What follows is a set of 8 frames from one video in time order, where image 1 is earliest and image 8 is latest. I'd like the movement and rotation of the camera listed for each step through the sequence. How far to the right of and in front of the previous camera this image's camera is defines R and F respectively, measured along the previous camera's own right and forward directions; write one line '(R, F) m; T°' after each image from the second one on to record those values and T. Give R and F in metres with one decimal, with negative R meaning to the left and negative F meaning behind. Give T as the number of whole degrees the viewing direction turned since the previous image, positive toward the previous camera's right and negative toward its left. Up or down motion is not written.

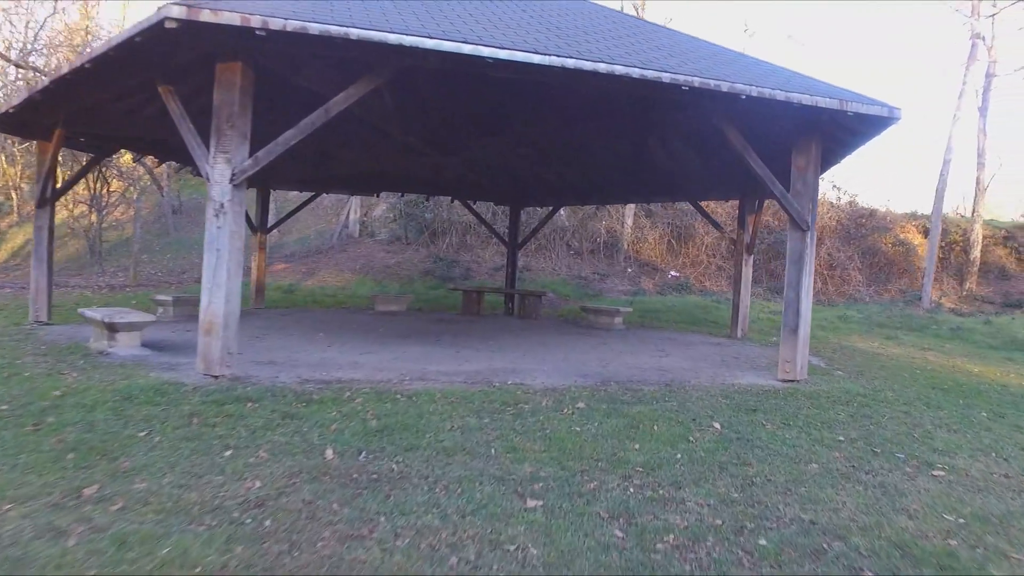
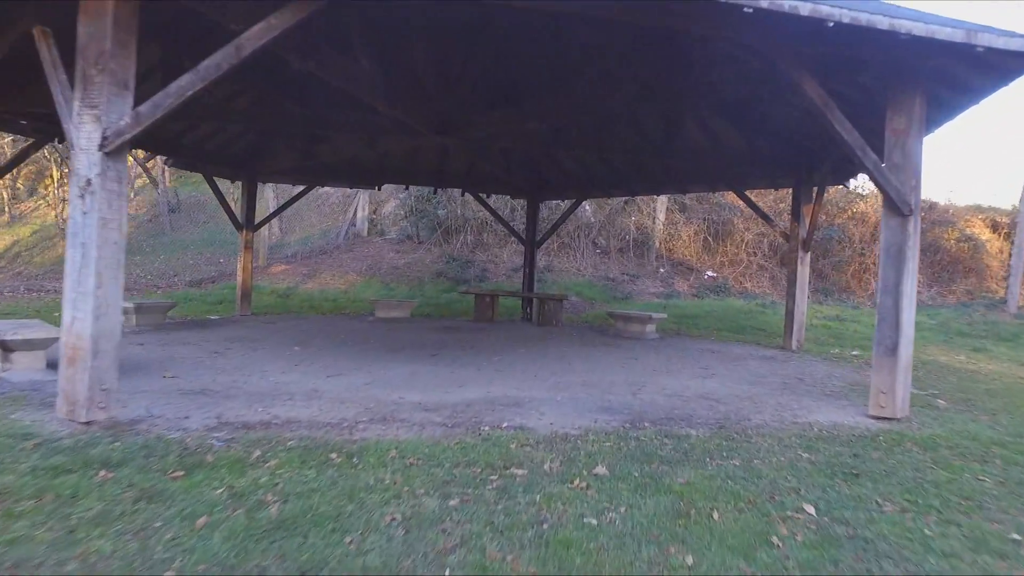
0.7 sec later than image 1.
(+0.2, +1.7) m; -2°
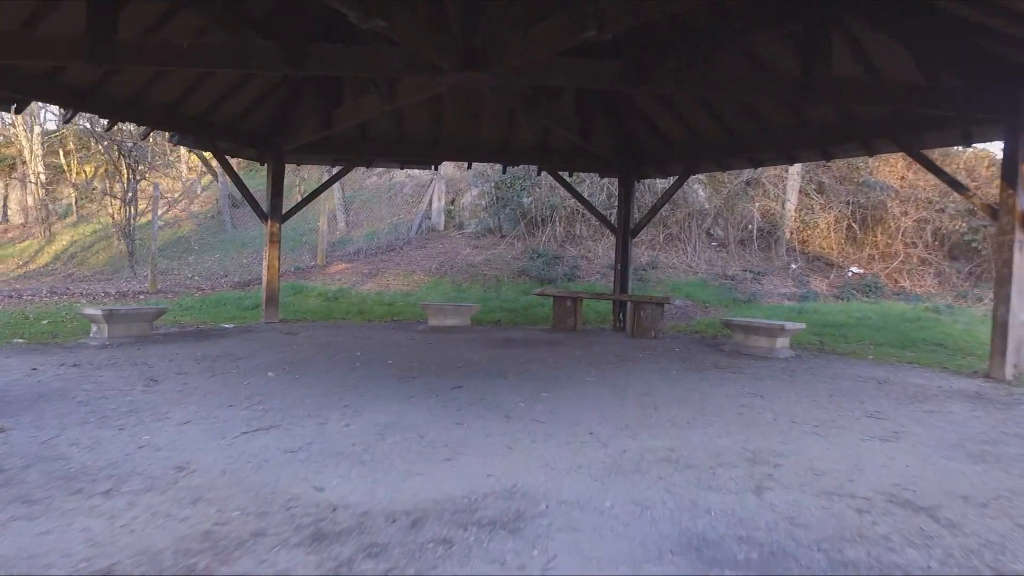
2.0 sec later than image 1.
(+0.4, +2.8) m; -8°
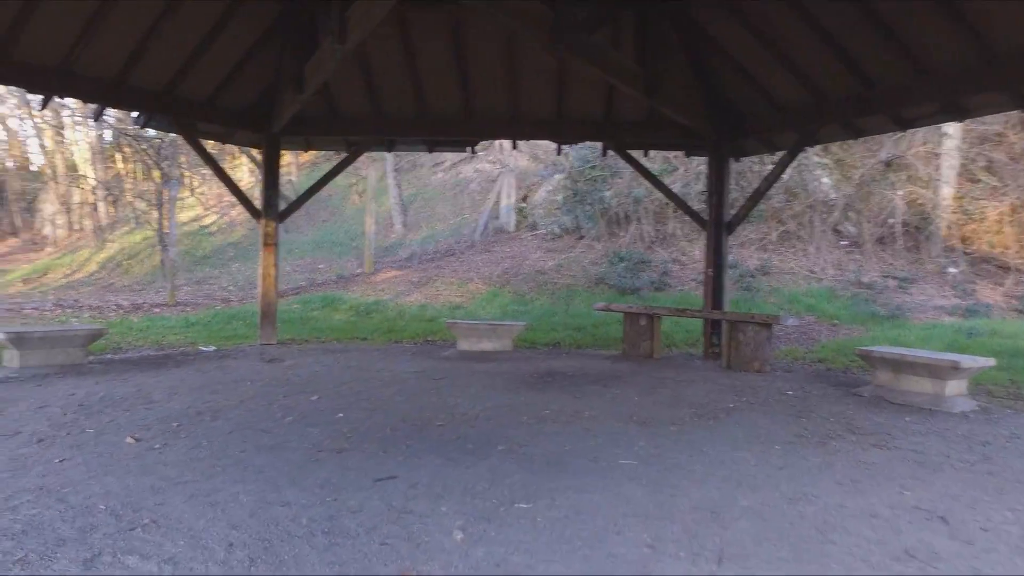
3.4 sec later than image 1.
(+0.6, +2.6) m; -8°
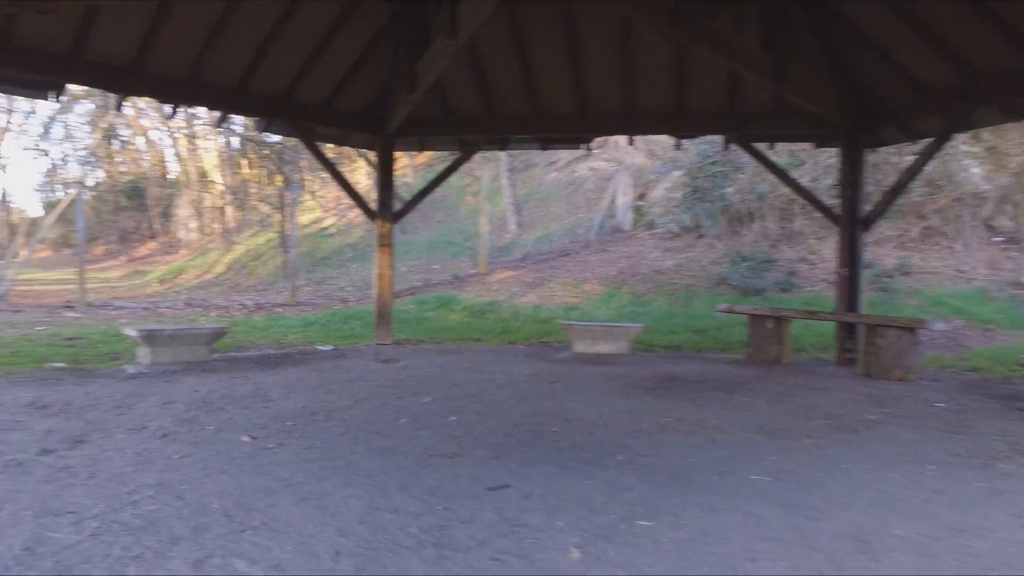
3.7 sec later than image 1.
(0.0, +0.2) m; -8°
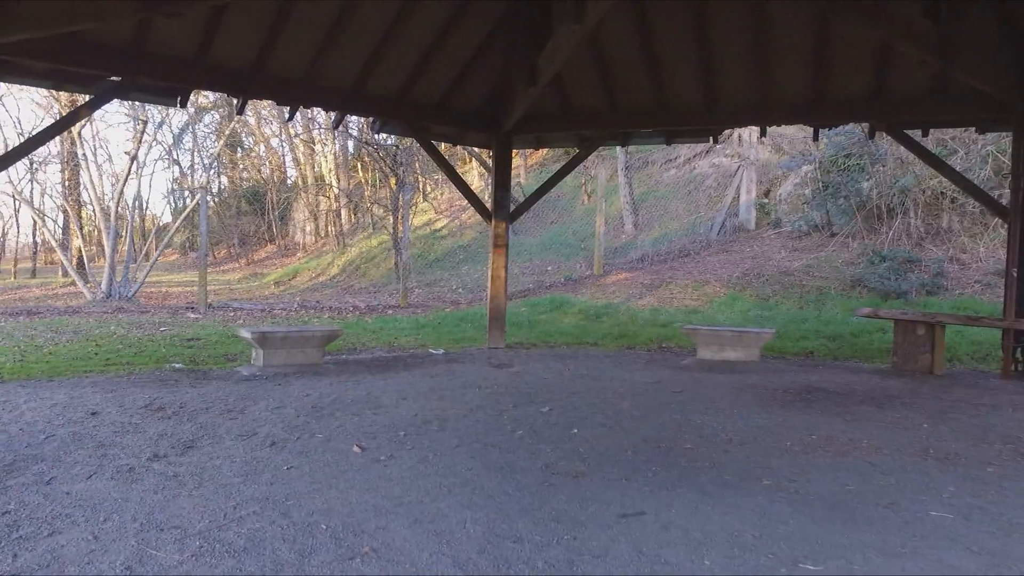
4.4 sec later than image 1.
(-0.1, +0.4) m; -8°
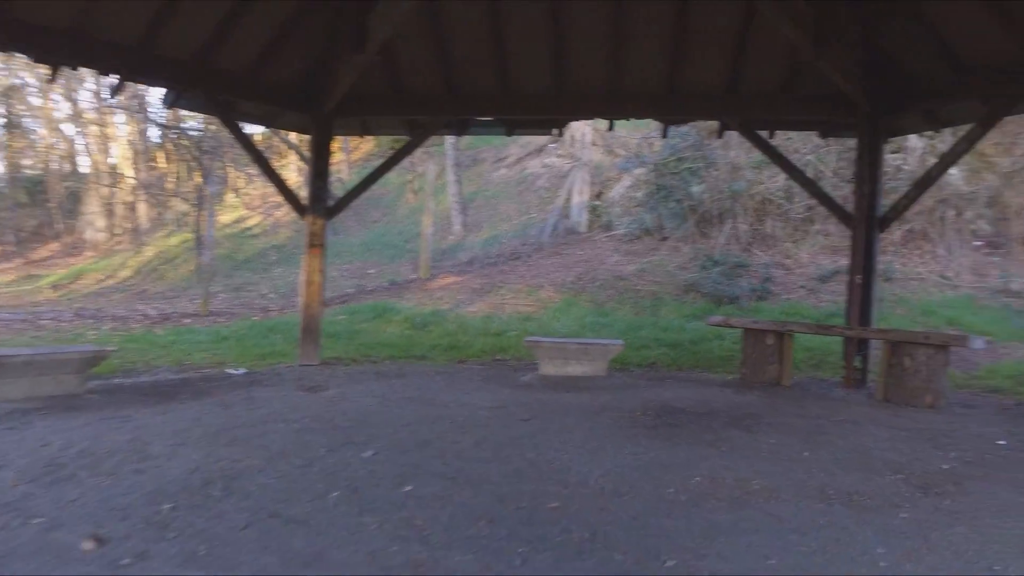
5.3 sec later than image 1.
(0.0, +1.0) m; +13°
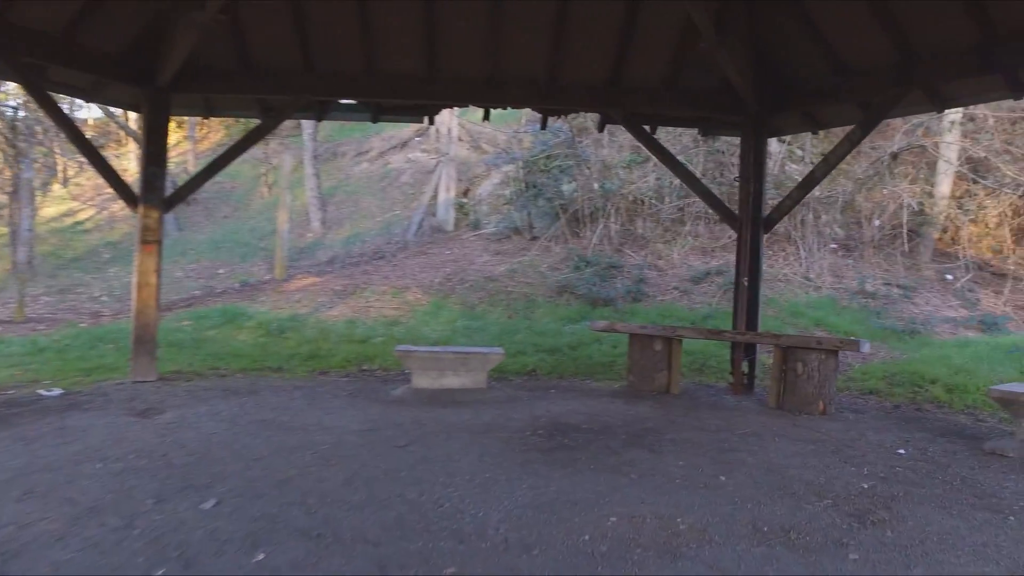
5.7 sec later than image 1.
(-0.1, +0.7) m; +10°
